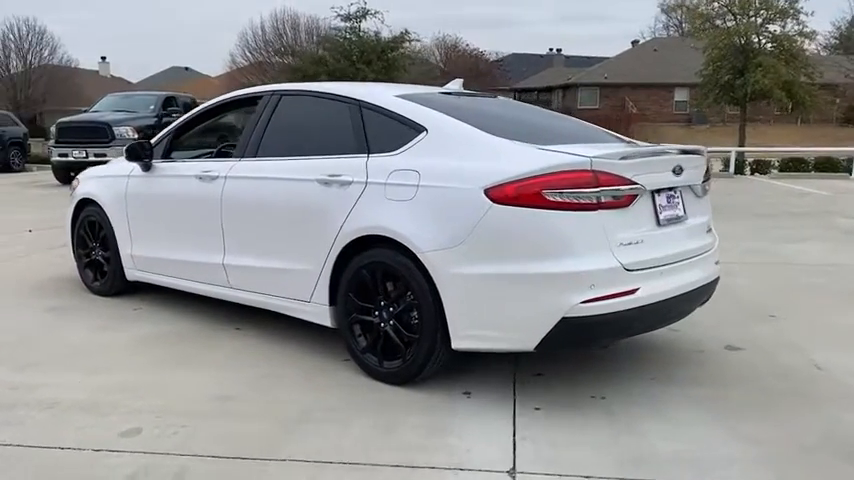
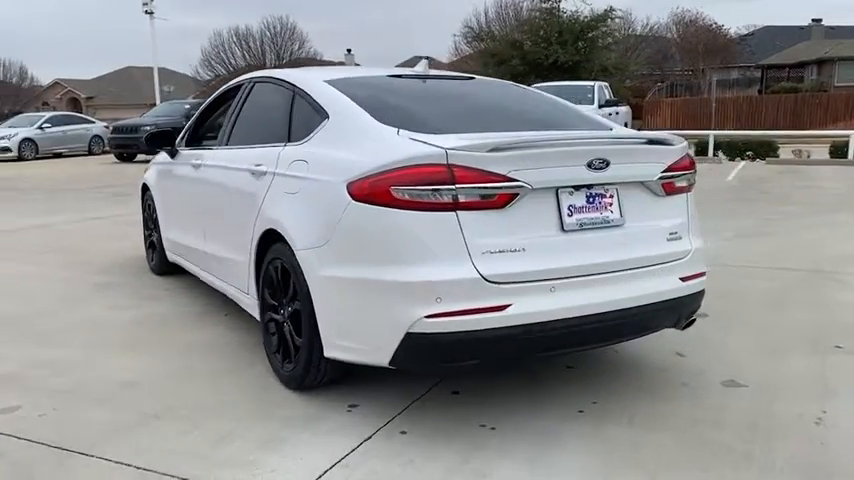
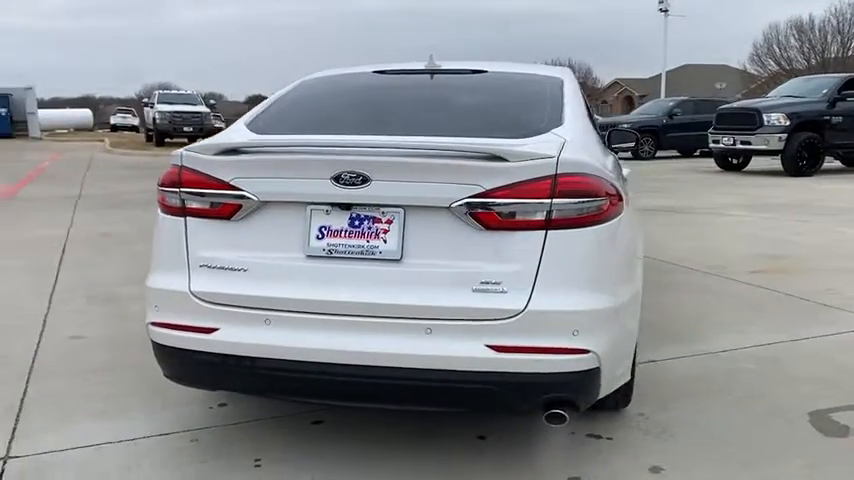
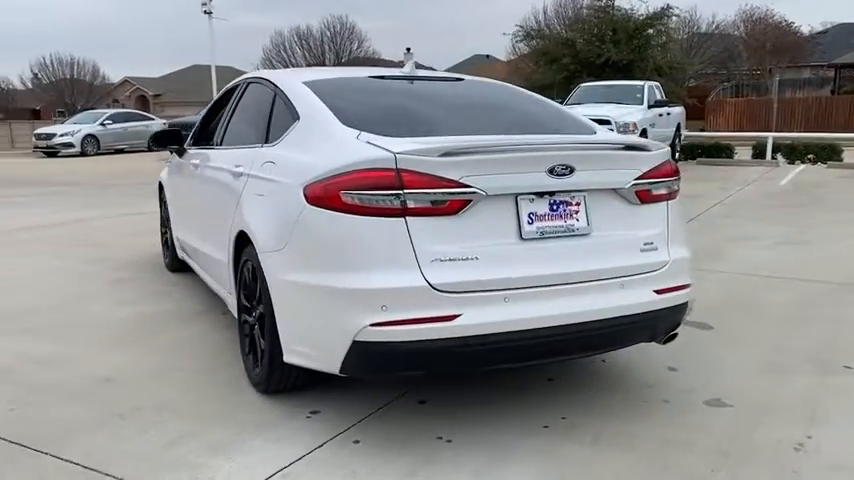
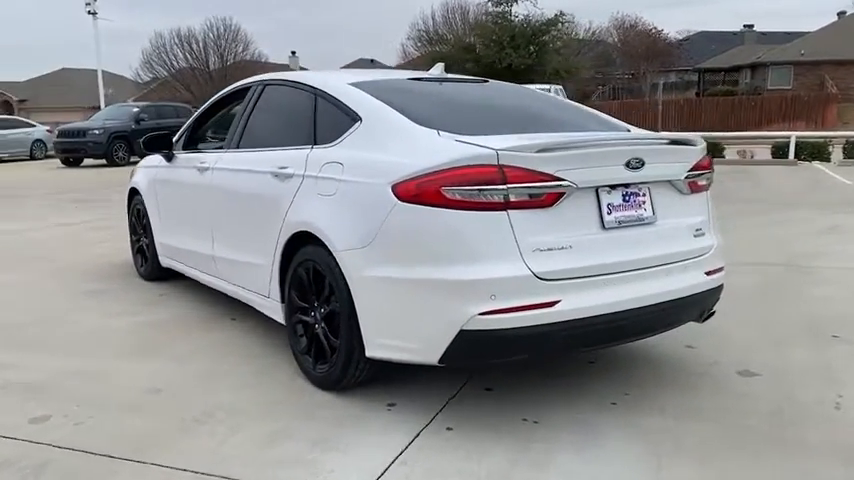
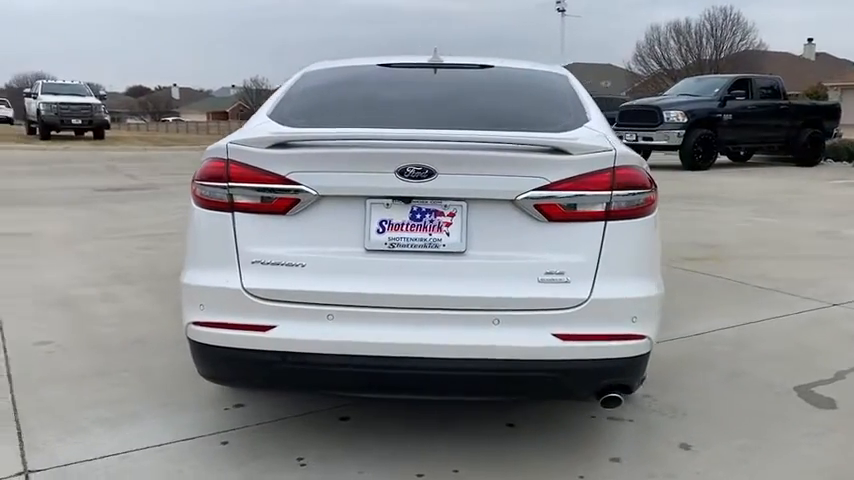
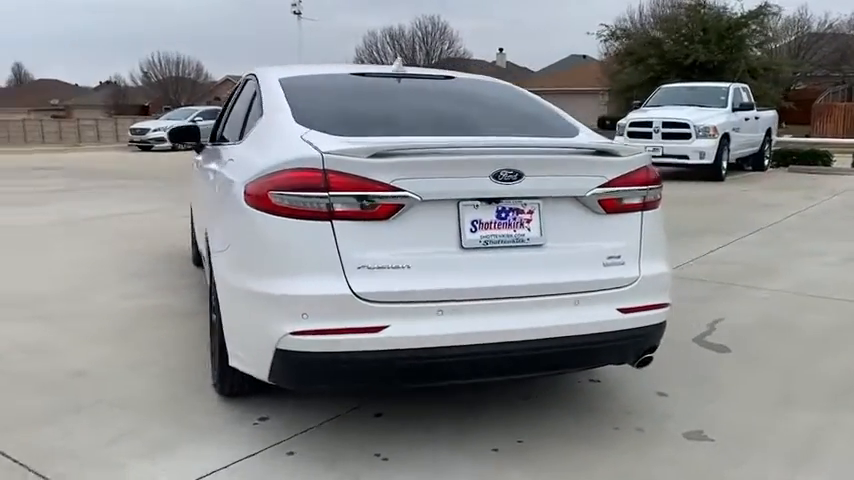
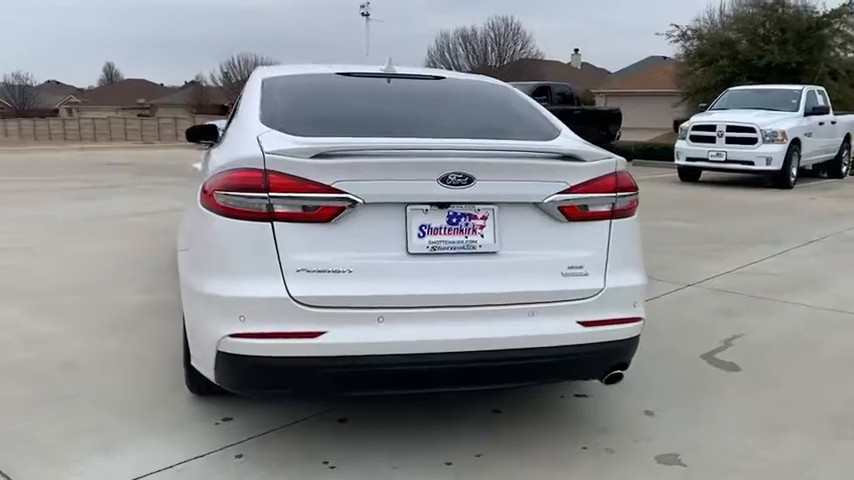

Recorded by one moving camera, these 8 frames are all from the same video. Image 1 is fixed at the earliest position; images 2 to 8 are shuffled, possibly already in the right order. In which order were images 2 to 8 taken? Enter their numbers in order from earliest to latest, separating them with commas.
5, 2, 4, 7, 8, 6, 3
